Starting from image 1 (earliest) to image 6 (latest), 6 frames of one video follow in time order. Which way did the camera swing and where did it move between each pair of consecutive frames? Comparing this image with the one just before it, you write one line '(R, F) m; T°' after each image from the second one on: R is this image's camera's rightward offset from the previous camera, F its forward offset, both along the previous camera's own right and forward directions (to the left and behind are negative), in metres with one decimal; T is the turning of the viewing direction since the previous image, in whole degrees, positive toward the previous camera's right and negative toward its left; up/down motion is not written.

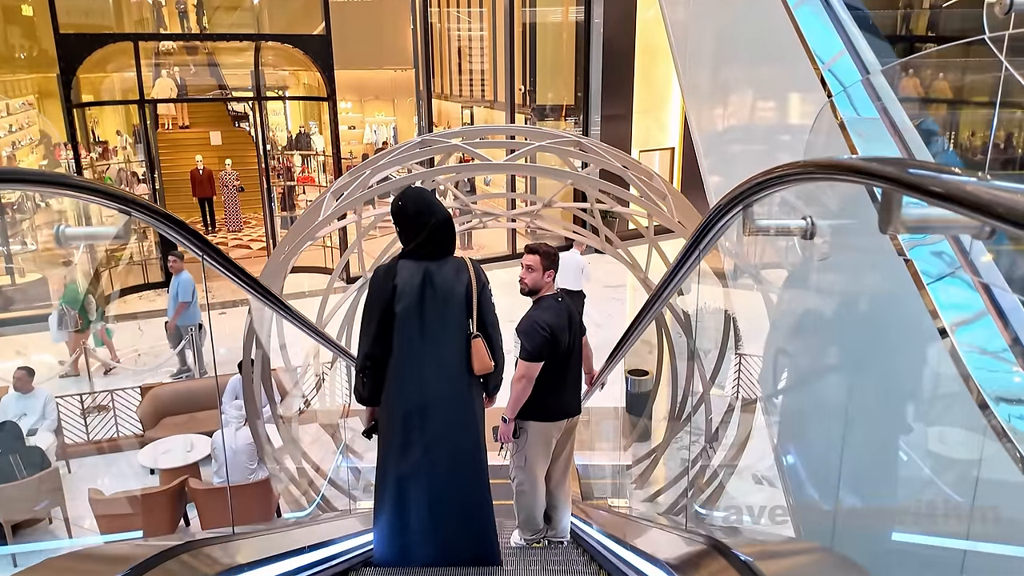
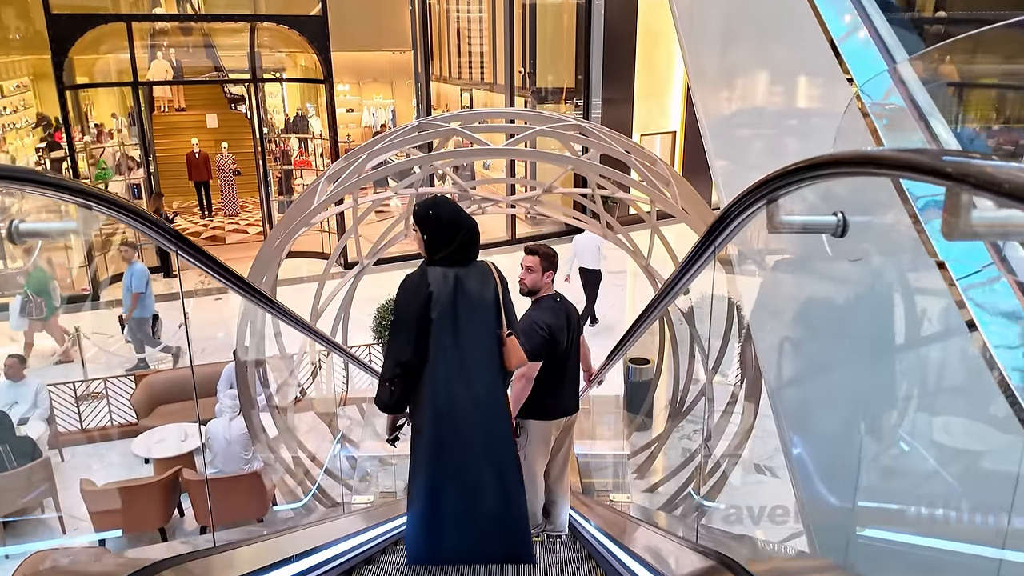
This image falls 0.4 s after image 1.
(0.0, +0.1) m; 0°
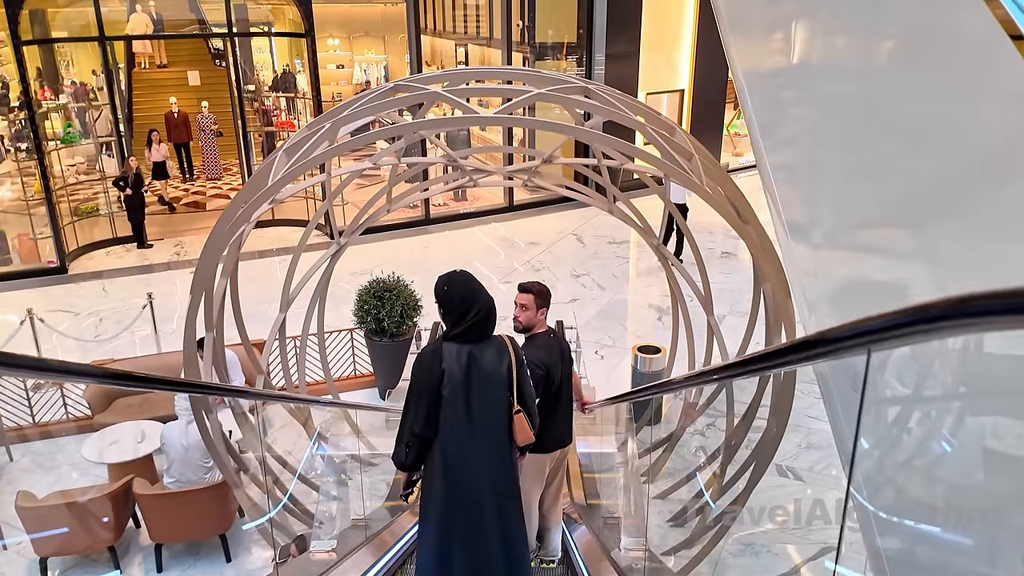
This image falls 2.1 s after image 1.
(0.0, +0.7) m; 0°
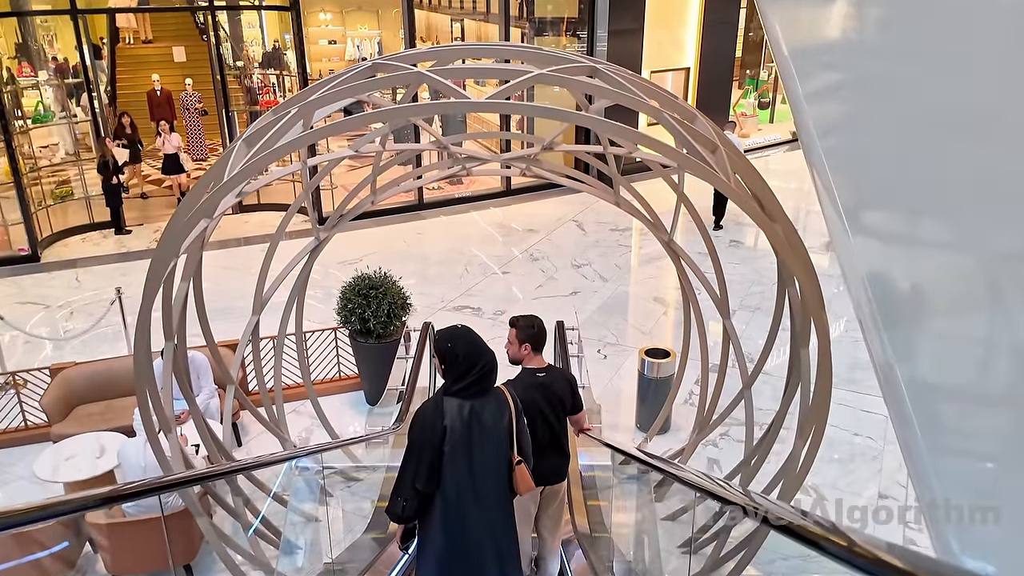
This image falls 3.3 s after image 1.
(0.0, +0.5) m; 0°
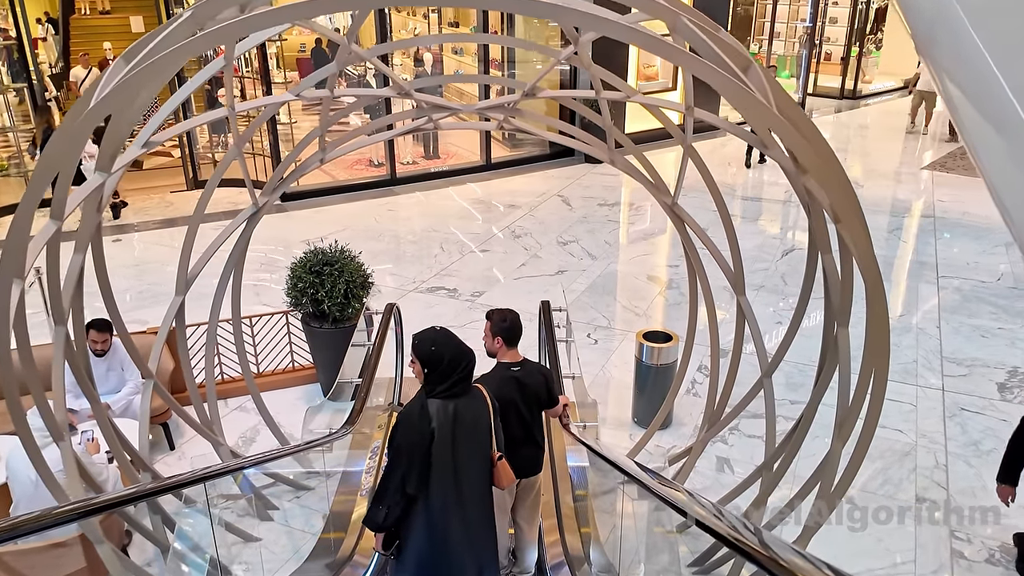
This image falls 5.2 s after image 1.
(0.0, +0.8) m; +1°
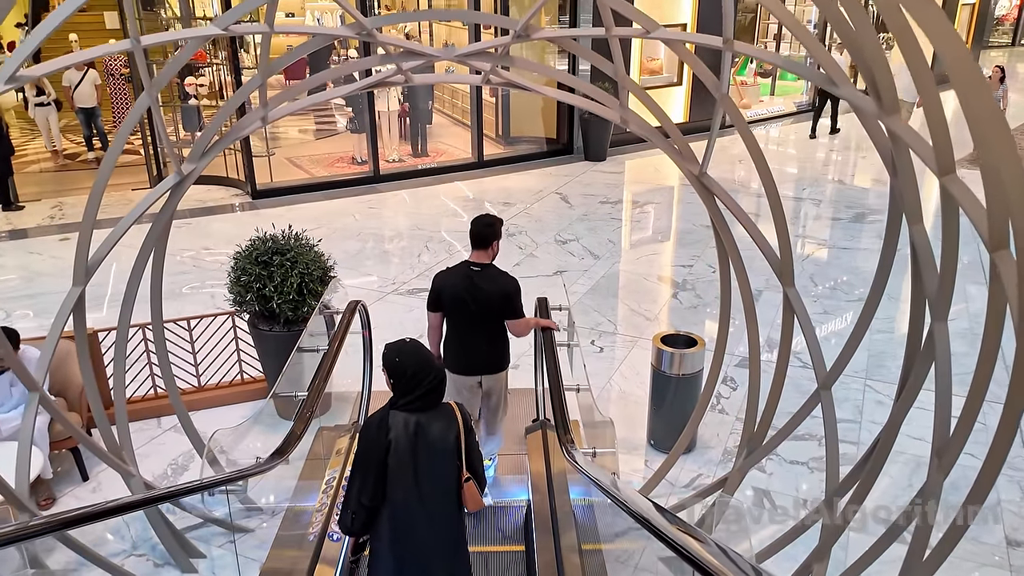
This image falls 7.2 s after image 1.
(0.0, +0.9) m; 0°
